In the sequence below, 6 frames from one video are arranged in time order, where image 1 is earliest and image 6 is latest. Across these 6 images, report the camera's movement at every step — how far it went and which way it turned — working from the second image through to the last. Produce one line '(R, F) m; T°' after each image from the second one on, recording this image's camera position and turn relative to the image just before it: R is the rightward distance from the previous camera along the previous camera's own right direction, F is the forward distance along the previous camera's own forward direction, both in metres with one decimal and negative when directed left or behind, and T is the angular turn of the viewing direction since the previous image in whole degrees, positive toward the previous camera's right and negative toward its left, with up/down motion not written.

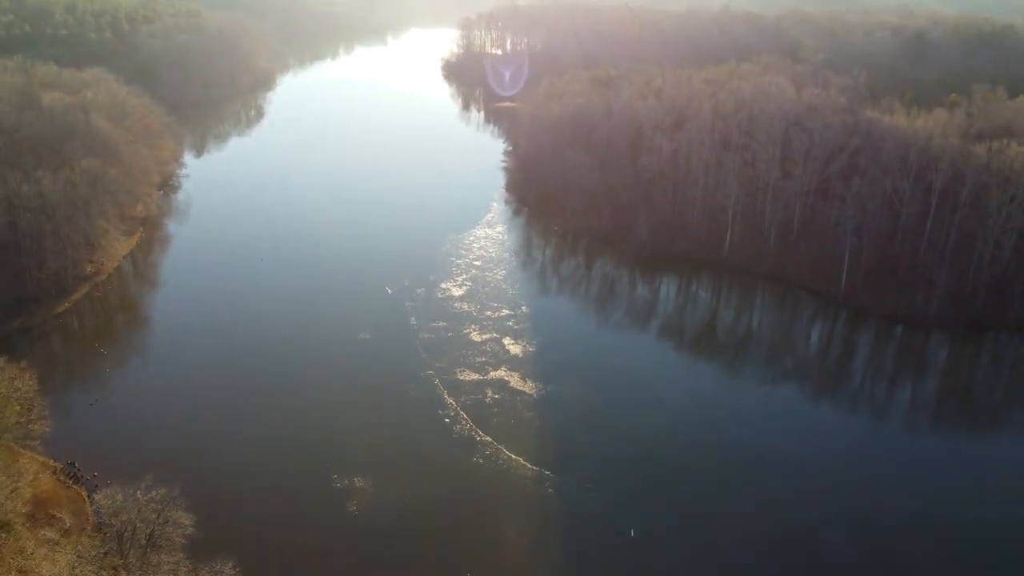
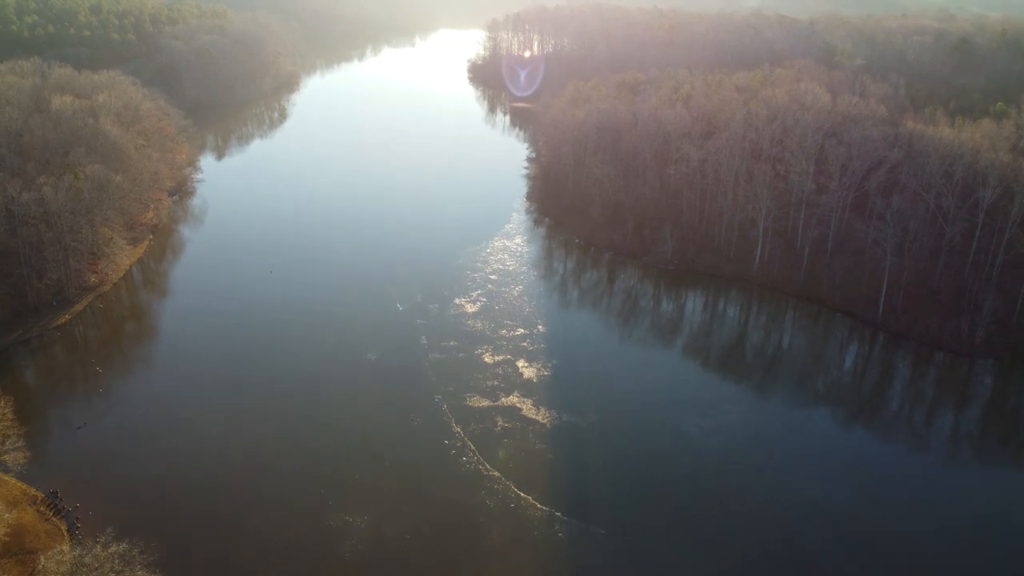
(+0.3, +1.3) m; -2°
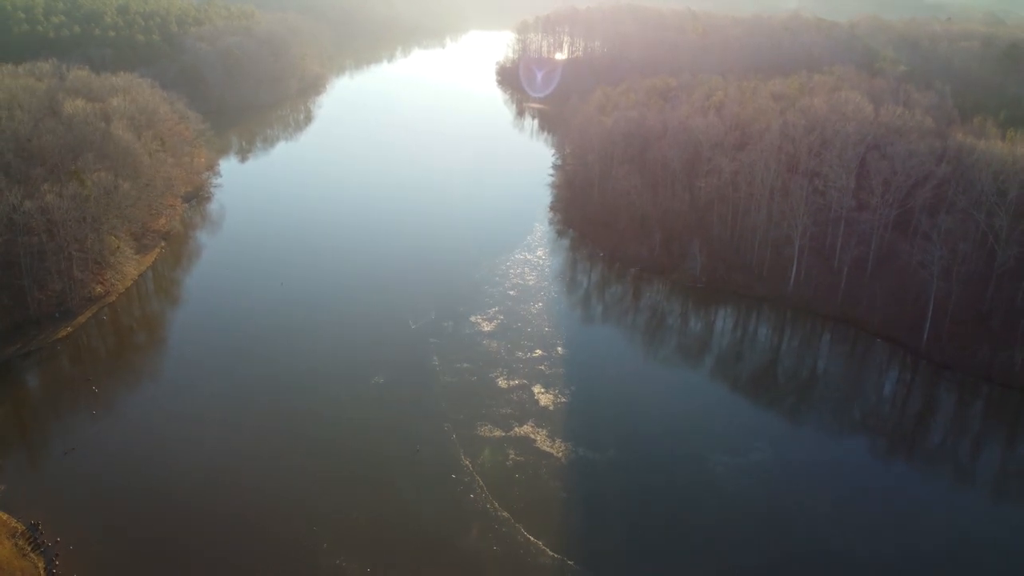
(+0.3, +1.3) m; -2°
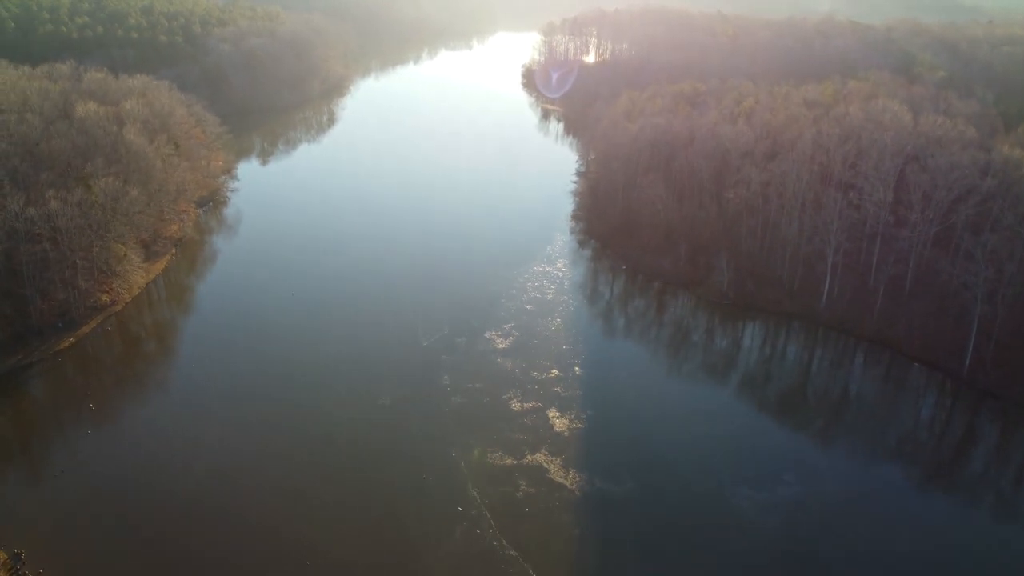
(+0.2, +1.1) m; -2°
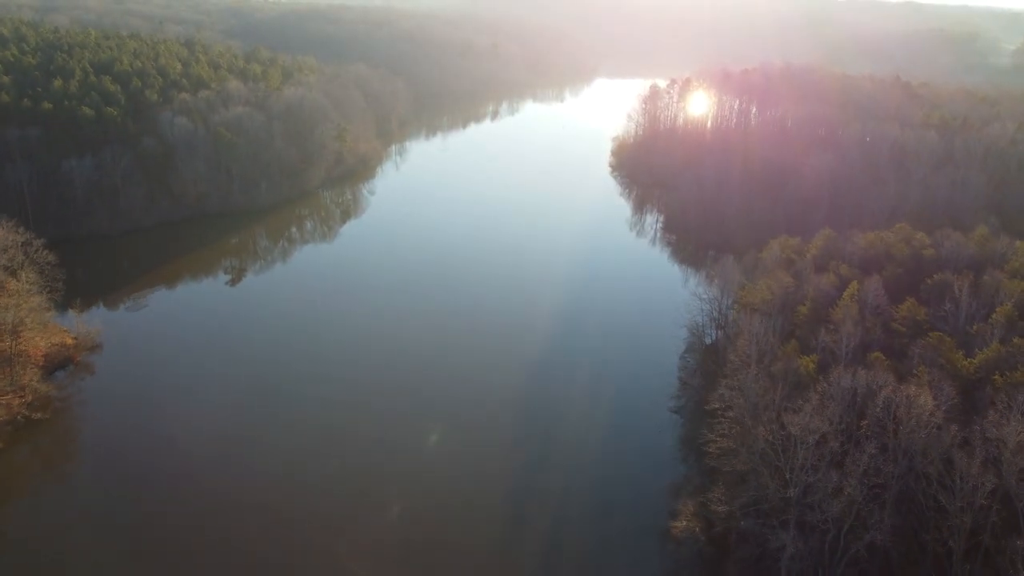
(+0.6, +4.2) m; -2°
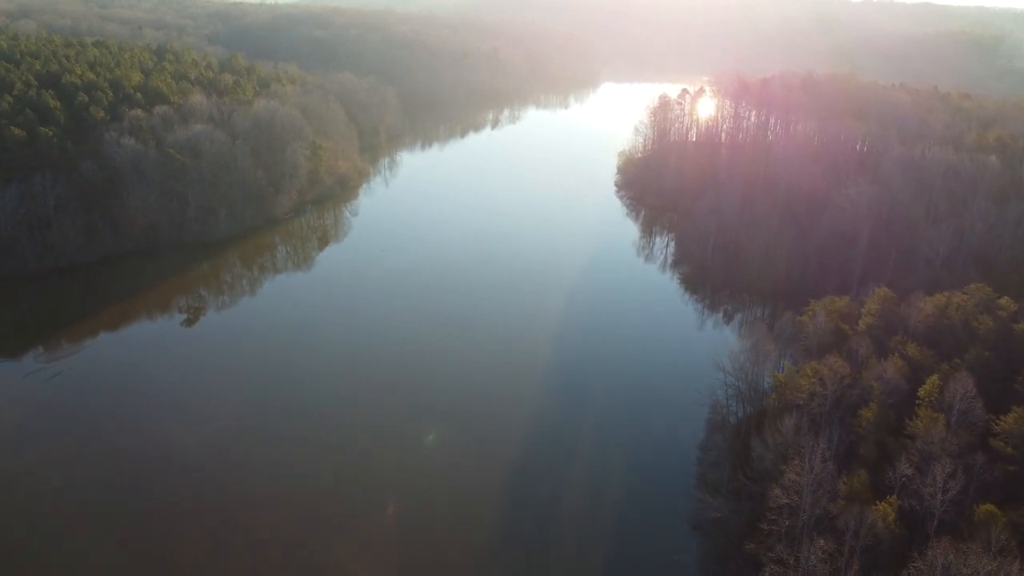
(+0.8, +4.5) m; -1°
